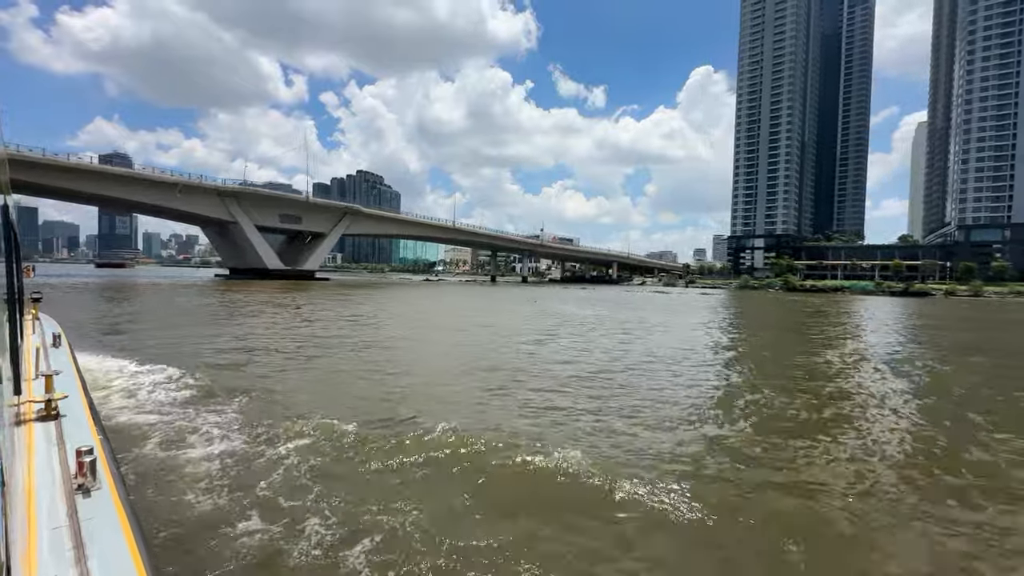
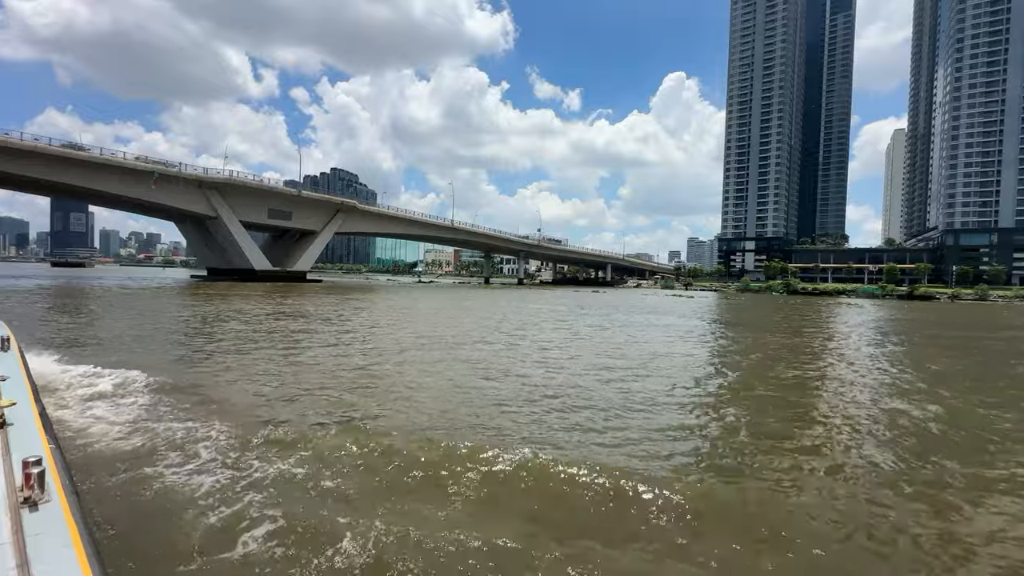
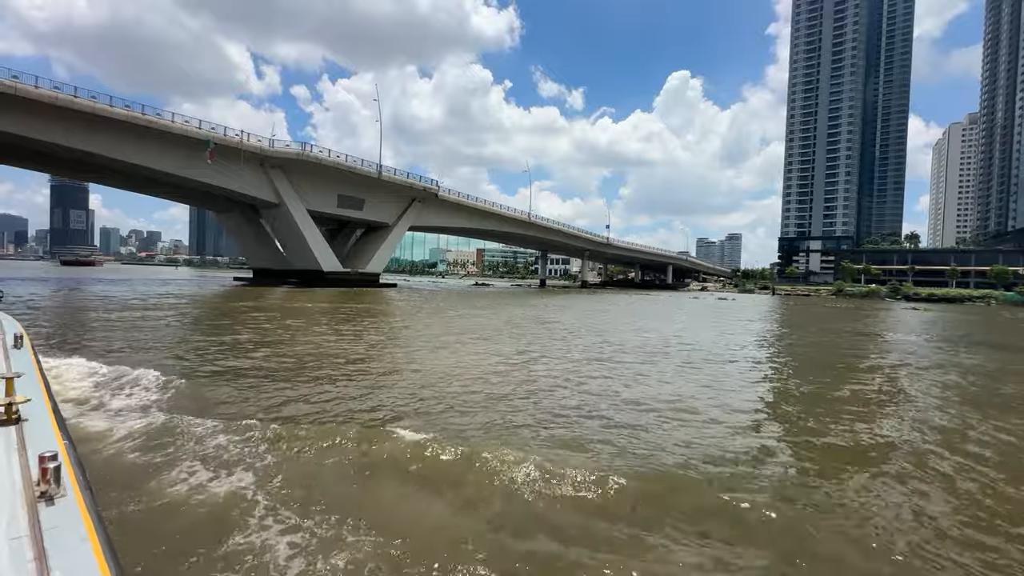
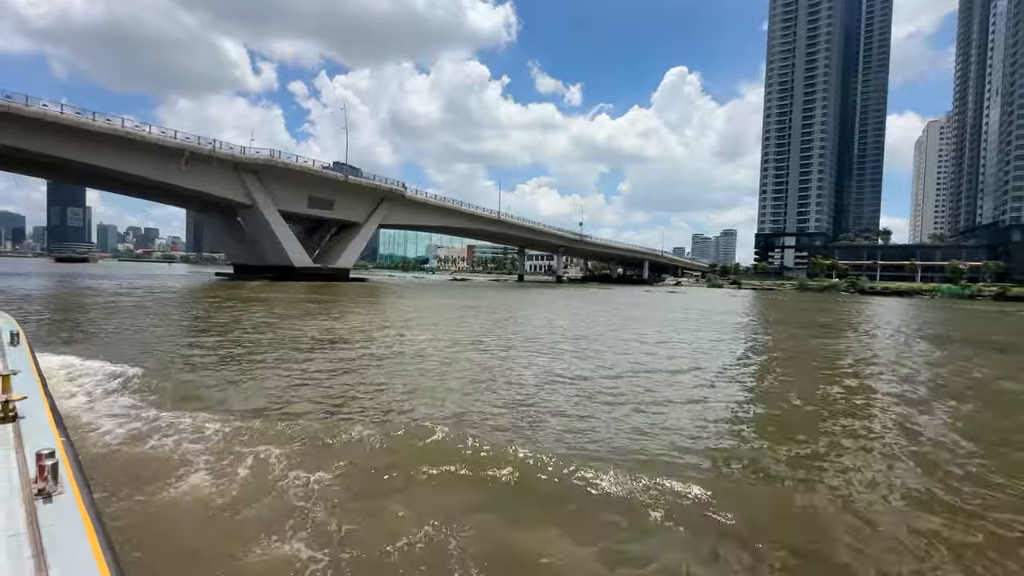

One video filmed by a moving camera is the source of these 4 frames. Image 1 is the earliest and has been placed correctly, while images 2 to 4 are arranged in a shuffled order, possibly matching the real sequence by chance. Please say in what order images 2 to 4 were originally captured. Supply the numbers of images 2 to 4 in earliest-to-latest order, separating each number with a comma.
2, 4, 3
